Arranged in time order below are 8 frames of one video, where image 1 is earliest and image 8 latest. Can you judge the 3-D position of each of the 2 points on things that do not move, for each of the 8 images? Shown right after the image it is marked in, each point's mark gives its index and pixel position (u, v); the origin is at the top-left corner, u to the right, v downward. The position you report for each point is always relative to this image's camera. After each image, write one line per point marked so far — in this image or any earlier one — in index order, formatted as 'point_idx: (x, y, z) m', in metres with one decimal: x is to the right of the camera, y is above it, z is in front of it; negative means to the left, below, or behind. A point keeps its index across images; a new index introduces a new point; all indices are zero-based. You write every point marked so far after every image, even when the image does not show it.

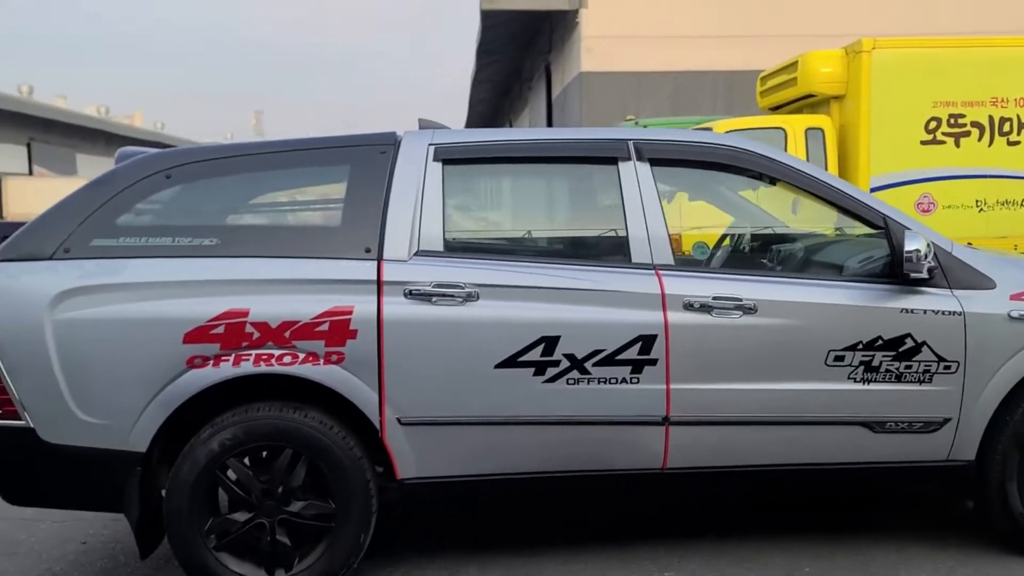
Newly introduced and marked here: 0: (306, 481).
0: (-0.8, -0.8, +3.4) m
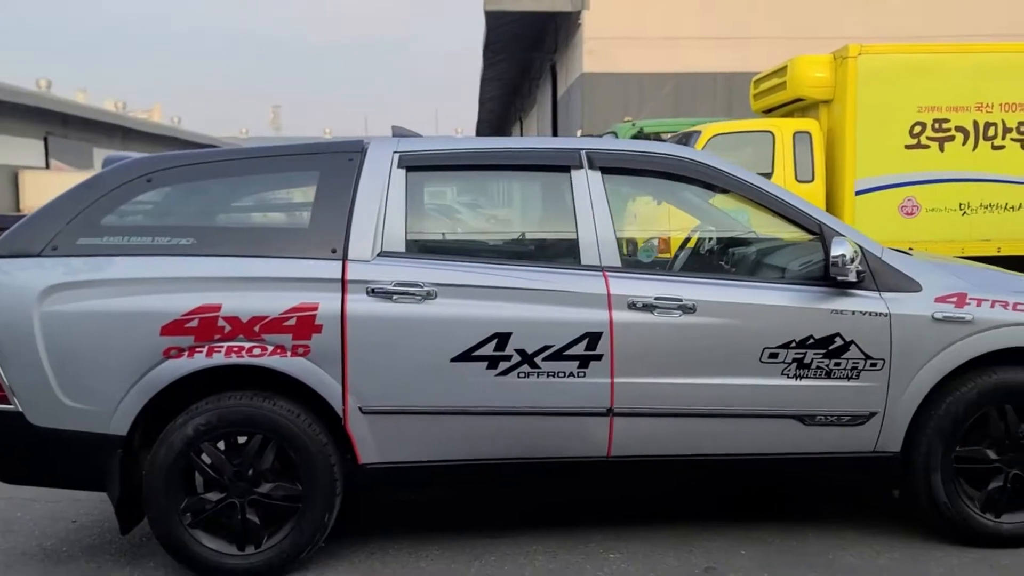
0: (-1.0, -0.8, +3.7) m
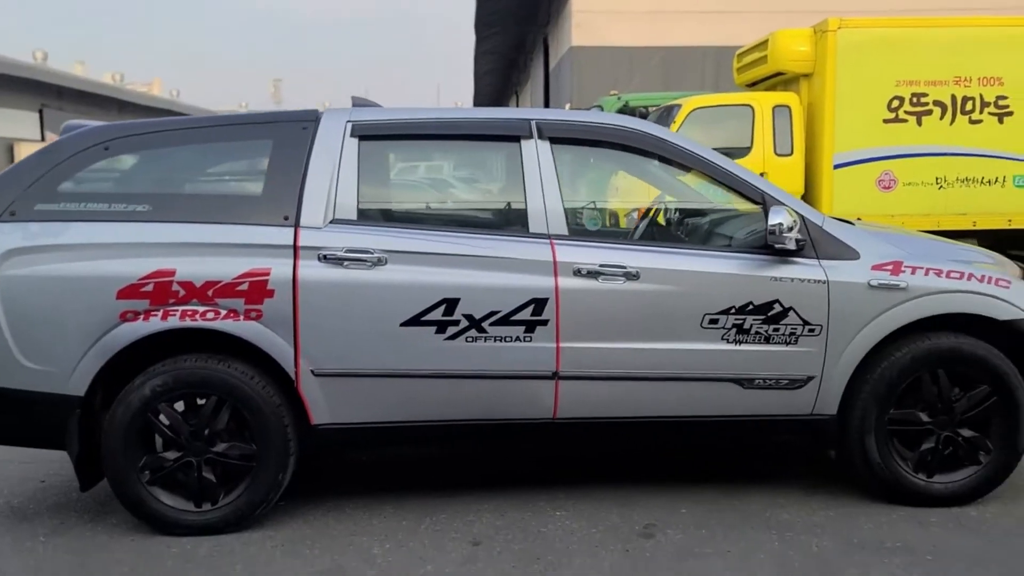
0: (-1.2, -0.6, +3.8) m
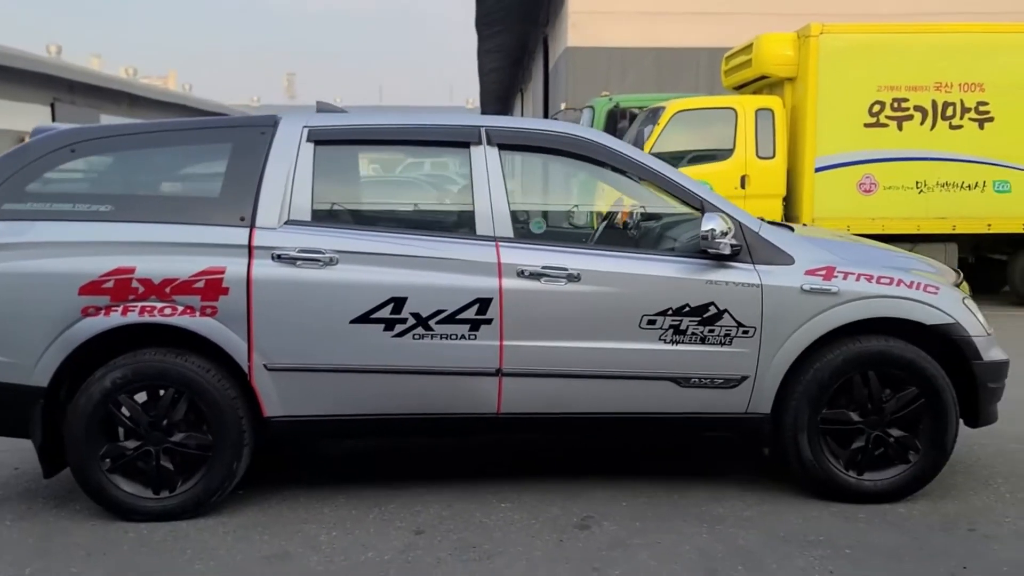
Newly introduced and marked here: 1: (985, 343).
0: (-1.5, -0.6, +4.0) m
1: (+2.2, -0.3, +4.1) m
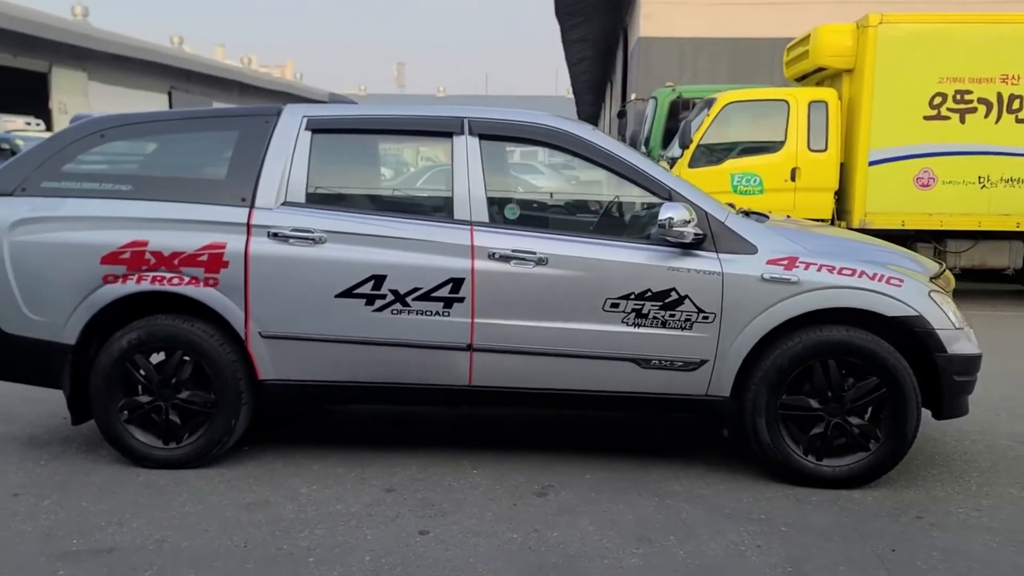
0: (-1.6, -0.5, +4.4) m
1: (+2.1, -0.2, +4.1) m
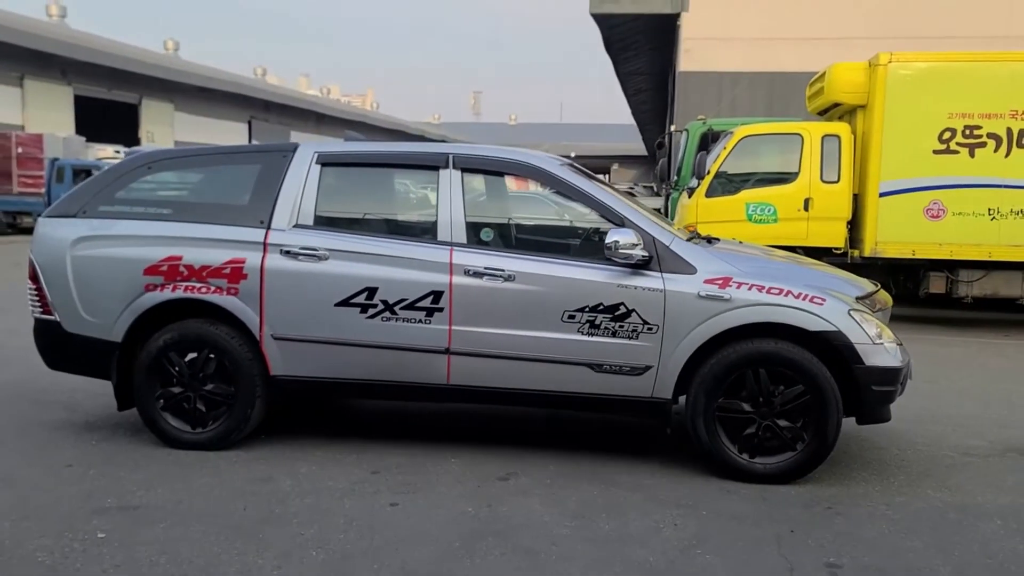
0: (-1.8, -0.5, +5.2) m
1: (+1.9, -0.3, +4.6) m
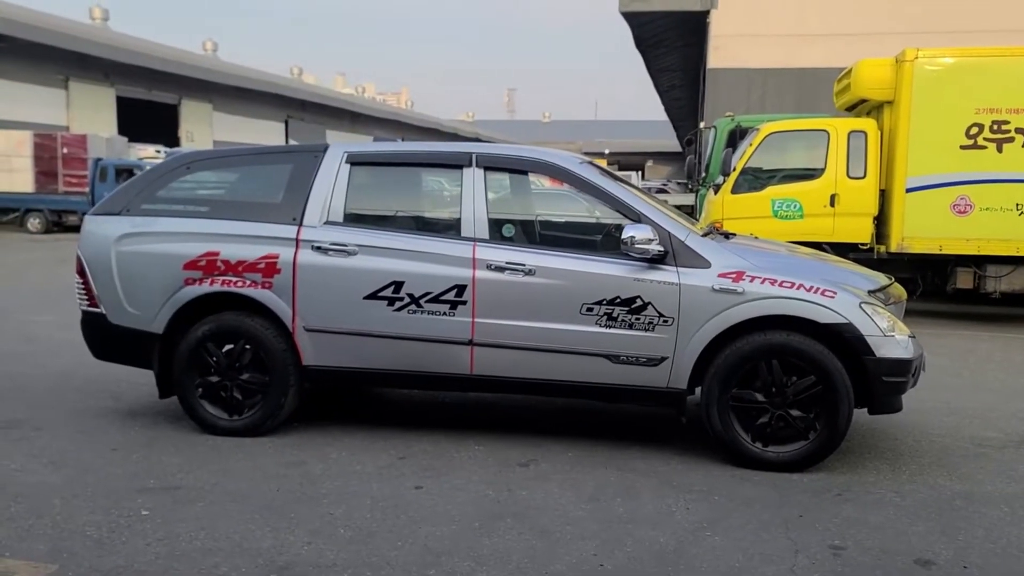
0: (-1.7, -0.5, +5.5) m
1: (+2.0, -0.3, +4.7) m
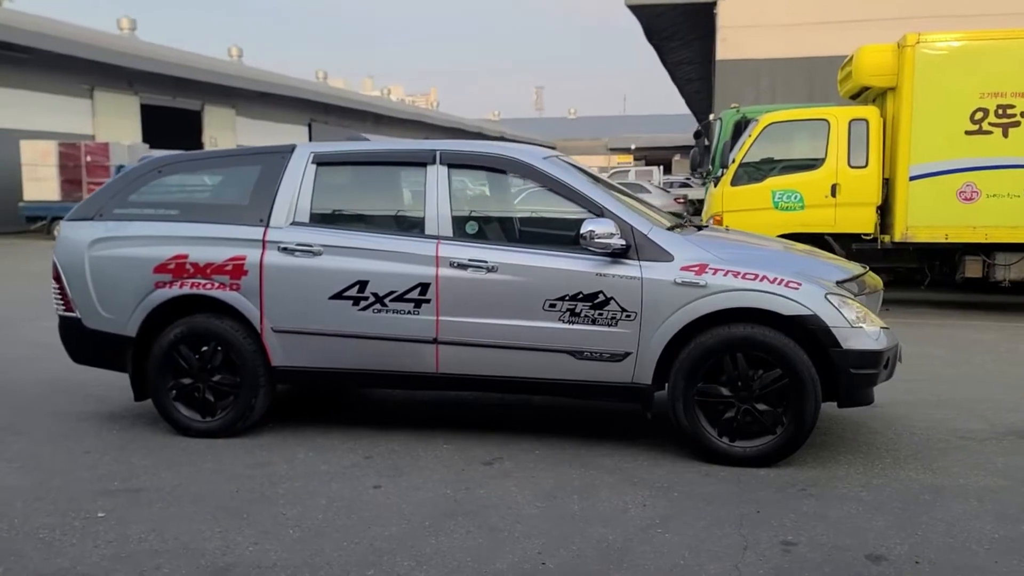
0: (-1.8, -0.5, +5.5) m
1: (+1.8, -0.2, +4.6) m
